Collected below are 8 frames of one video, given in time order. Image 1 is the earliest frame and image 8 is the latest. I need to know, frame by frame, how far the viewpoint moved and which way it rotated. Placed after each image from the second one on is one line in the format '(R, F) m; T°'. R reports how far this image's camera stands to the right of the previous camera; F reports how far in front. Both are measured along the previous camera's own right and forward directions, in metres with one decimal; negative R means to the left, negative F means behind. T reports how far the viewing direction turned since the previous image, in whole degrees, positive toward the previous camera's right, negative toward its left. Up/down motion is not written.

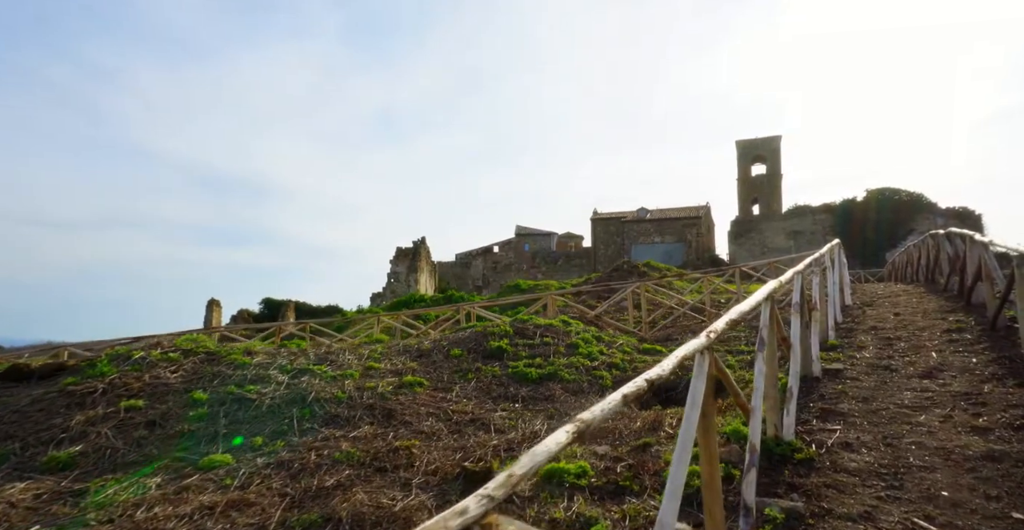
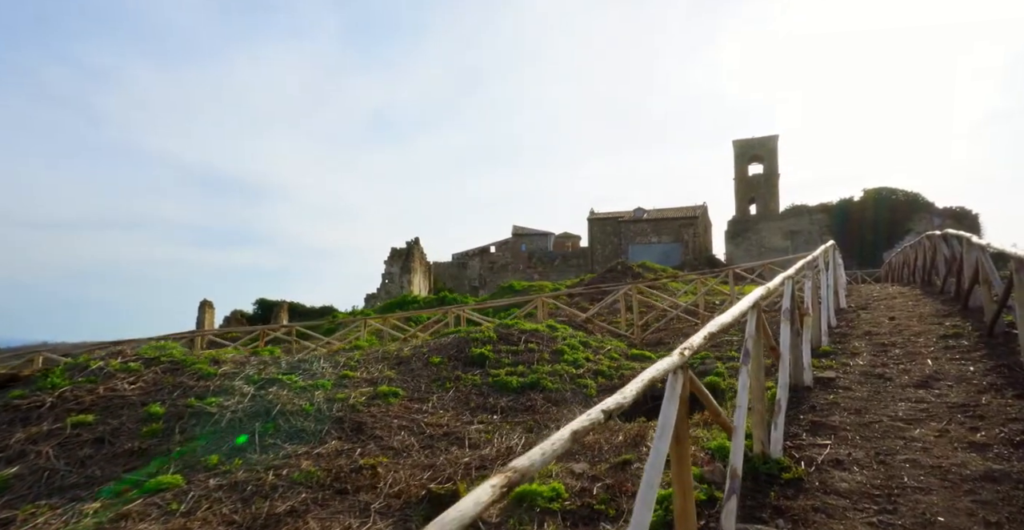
(+0.2, +0.2) m; 0°
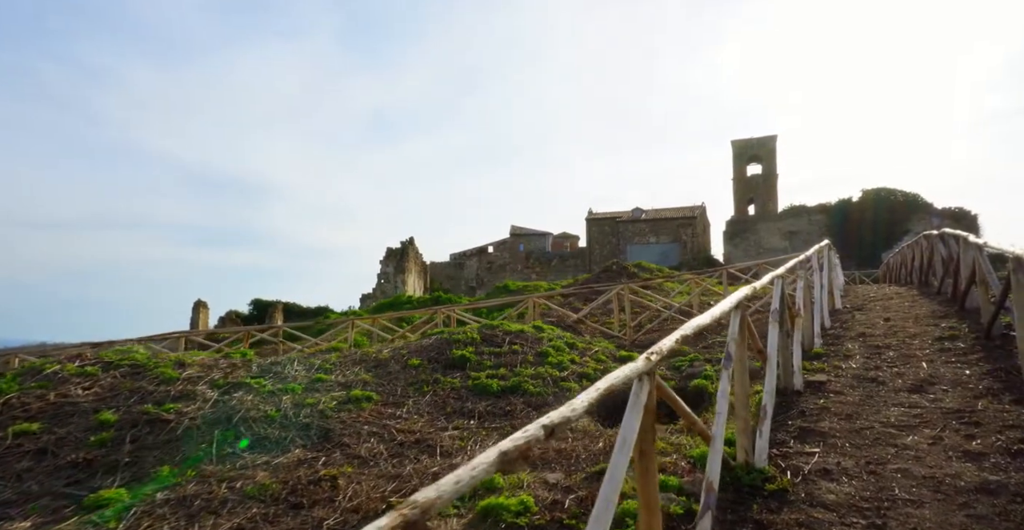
(+0.2, +0.2) m; 0°
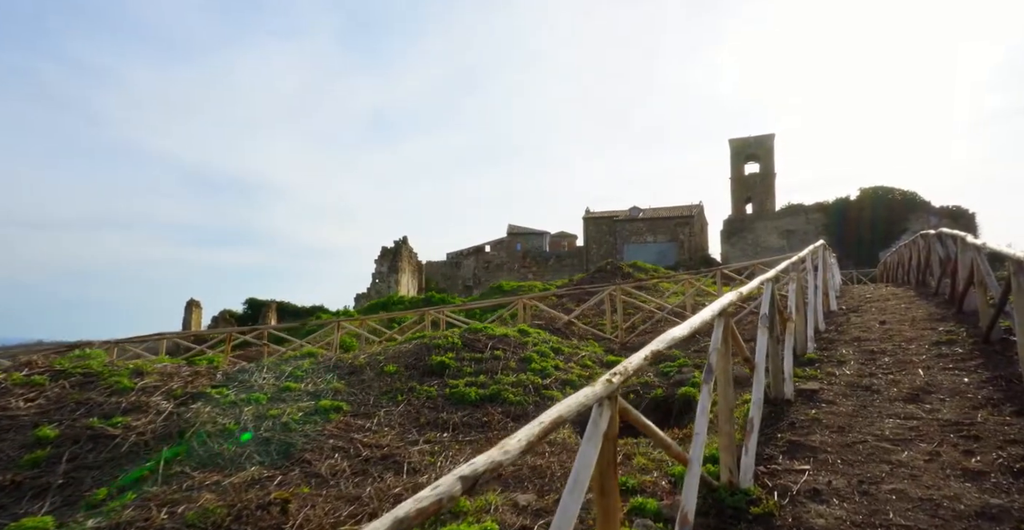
(+0.2, +0.3) m; 0°
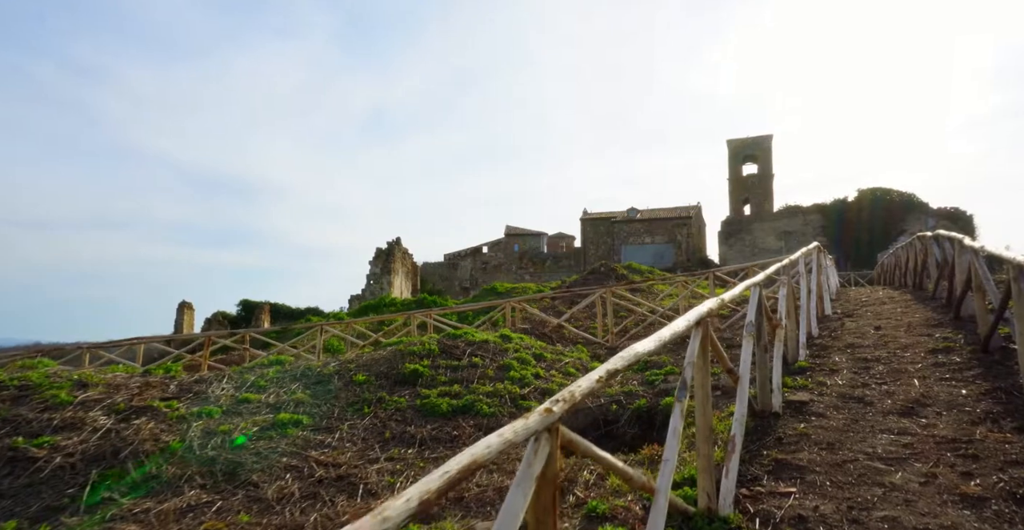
(+0.2, +0.3) m; 0°
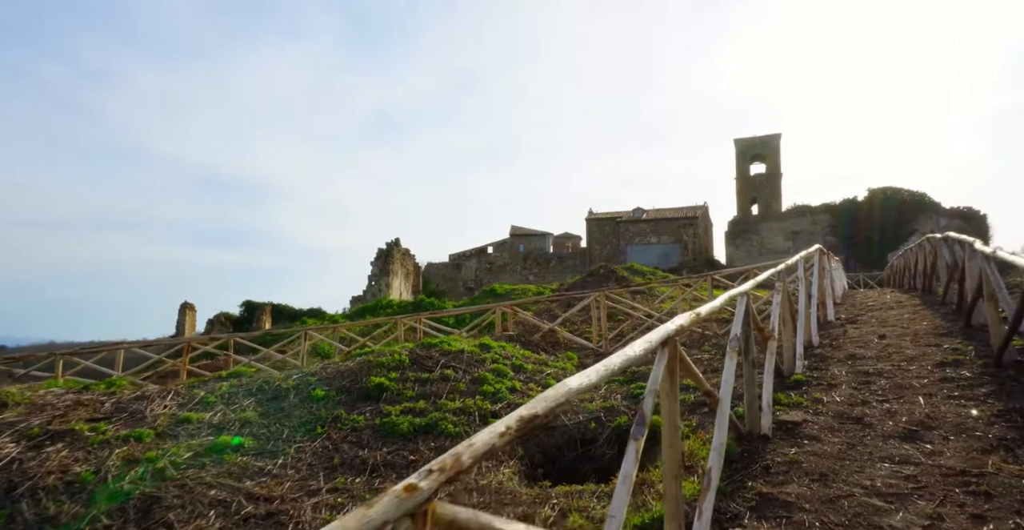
(+0.4, +0.4) m; -1°
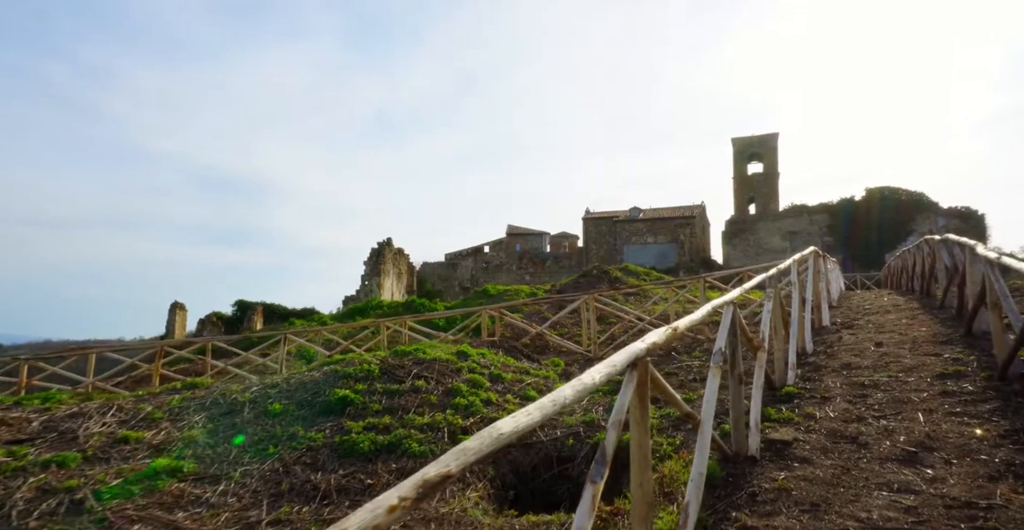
(+0.2, +0.4) m; 0°
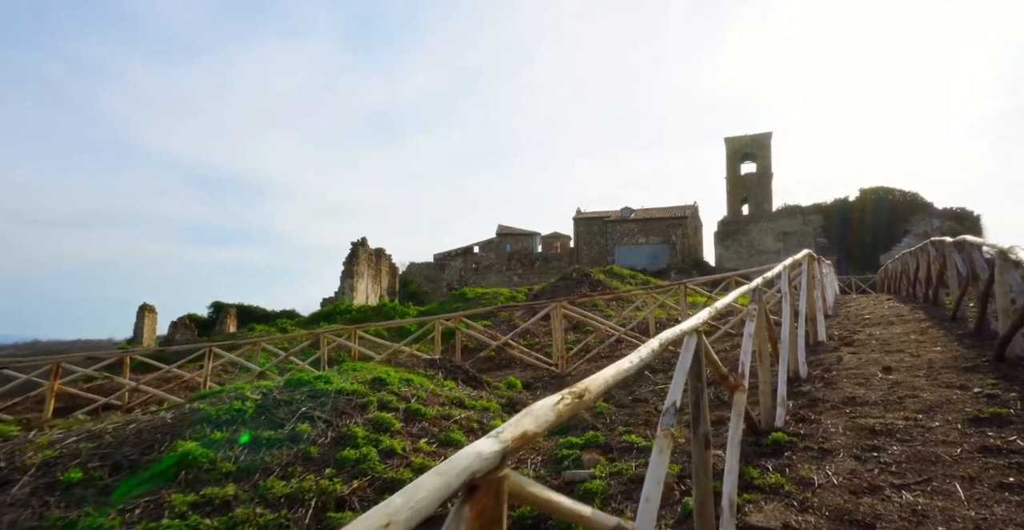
(+0.7, +1.3) m; +1°
